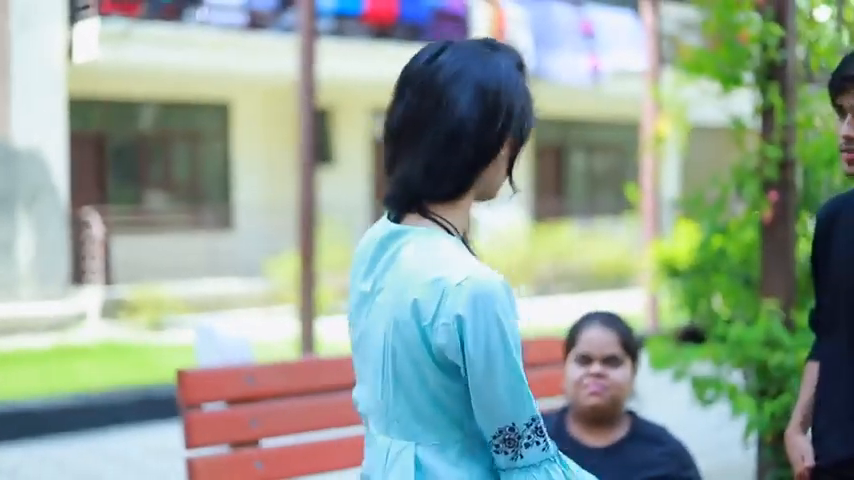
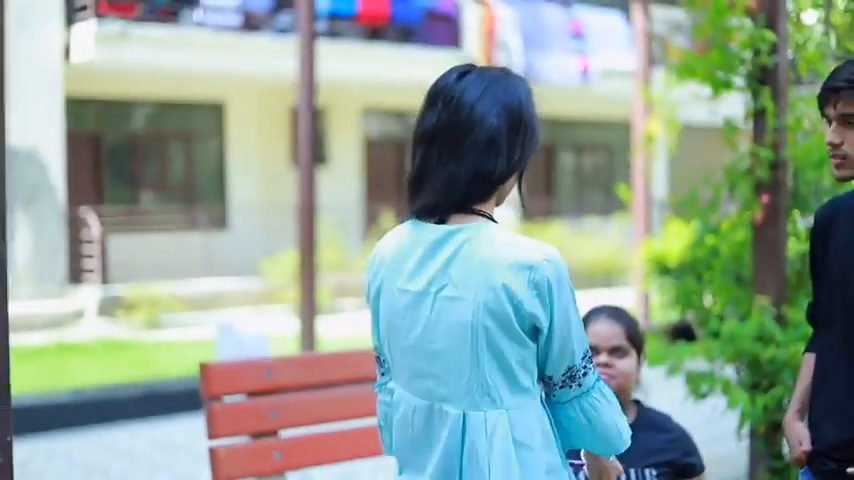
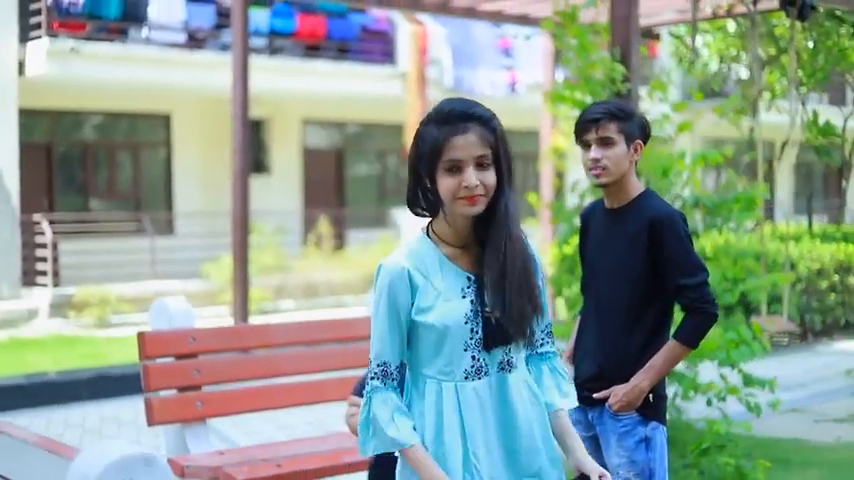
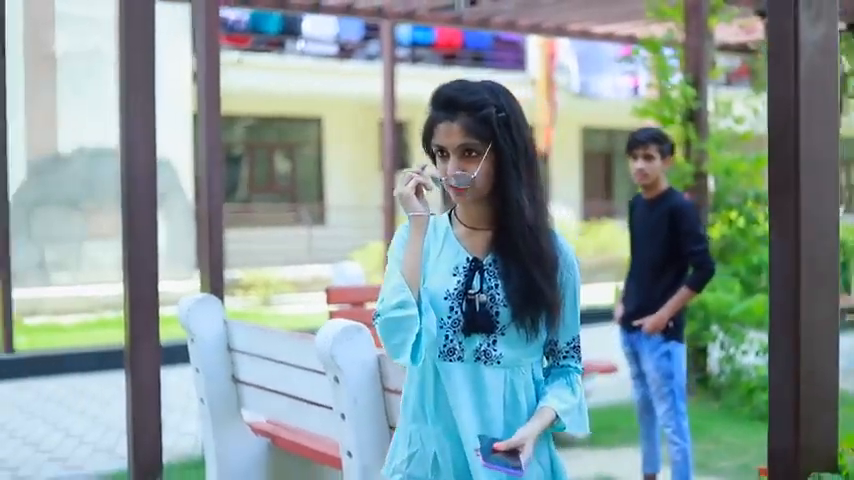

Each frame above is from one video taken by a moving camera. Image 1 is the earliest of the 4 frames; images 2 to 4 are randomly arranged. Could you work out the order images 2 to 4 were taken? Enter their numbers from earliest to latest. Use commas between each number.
2, 3, 4
